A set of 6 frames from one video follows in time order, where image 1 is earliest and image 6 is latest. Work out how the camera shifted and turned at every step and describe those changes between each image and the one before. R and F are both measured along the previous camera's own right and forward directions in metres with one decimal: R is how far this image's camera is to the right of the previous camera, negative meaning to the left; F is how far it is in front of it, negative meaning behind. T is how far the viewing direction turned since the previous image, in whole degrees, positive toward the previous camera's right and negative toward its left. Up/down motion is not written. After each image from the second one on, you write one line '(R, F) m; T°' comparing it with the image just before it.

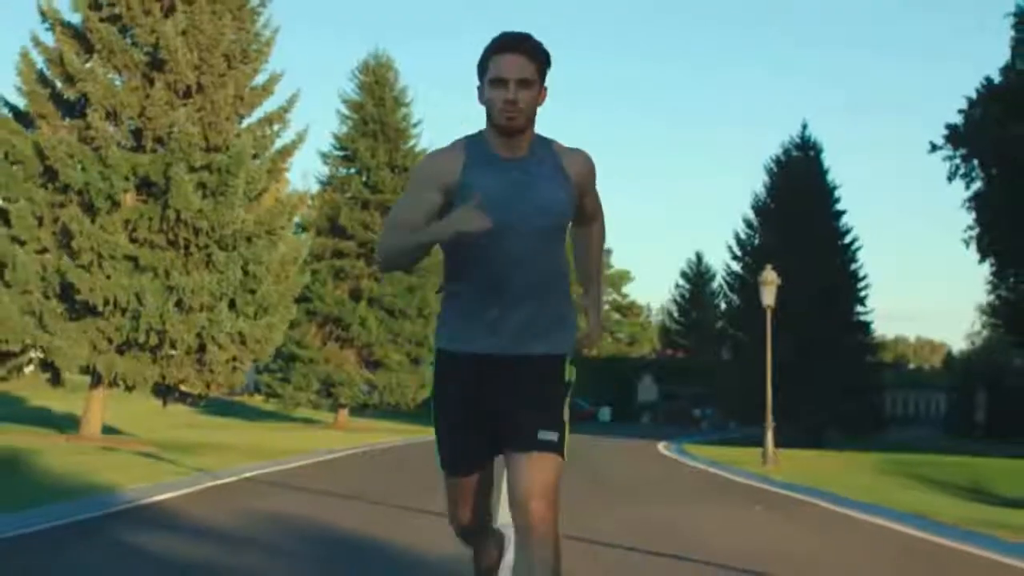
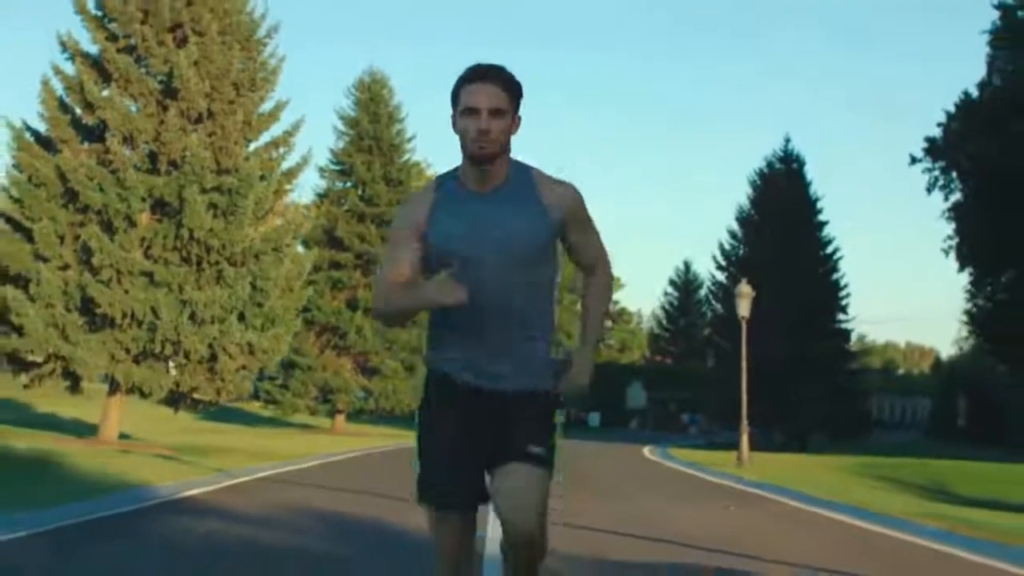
(0.0, -1.4) m; 0°
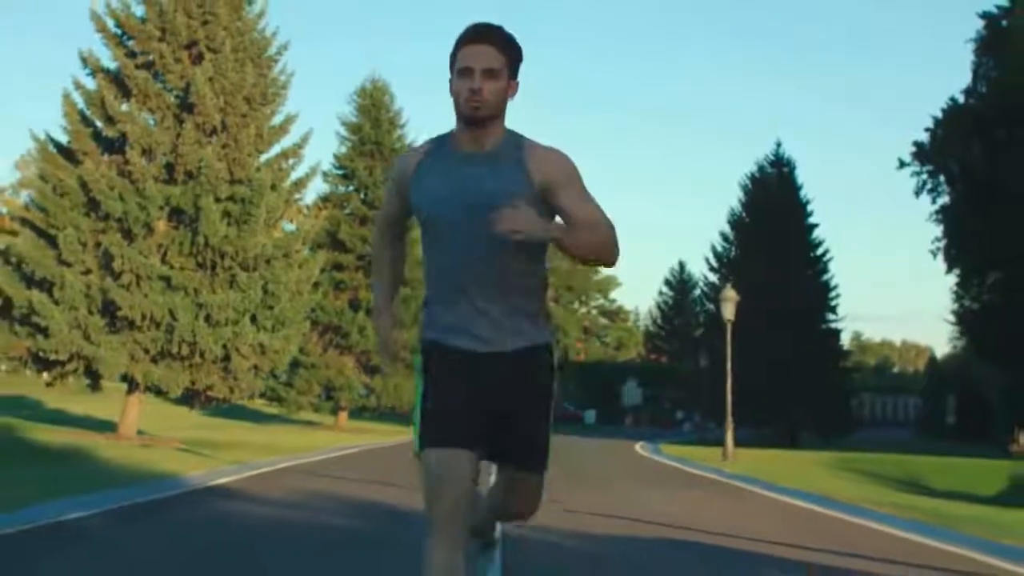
(0.0, -1.2) m; 0°
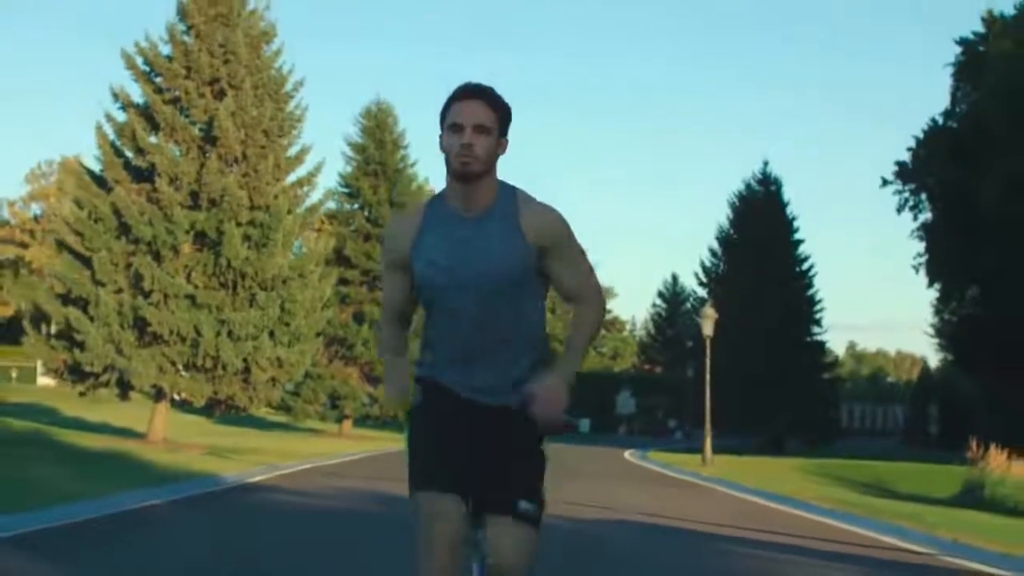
(0.0, -2.0) m; 0°
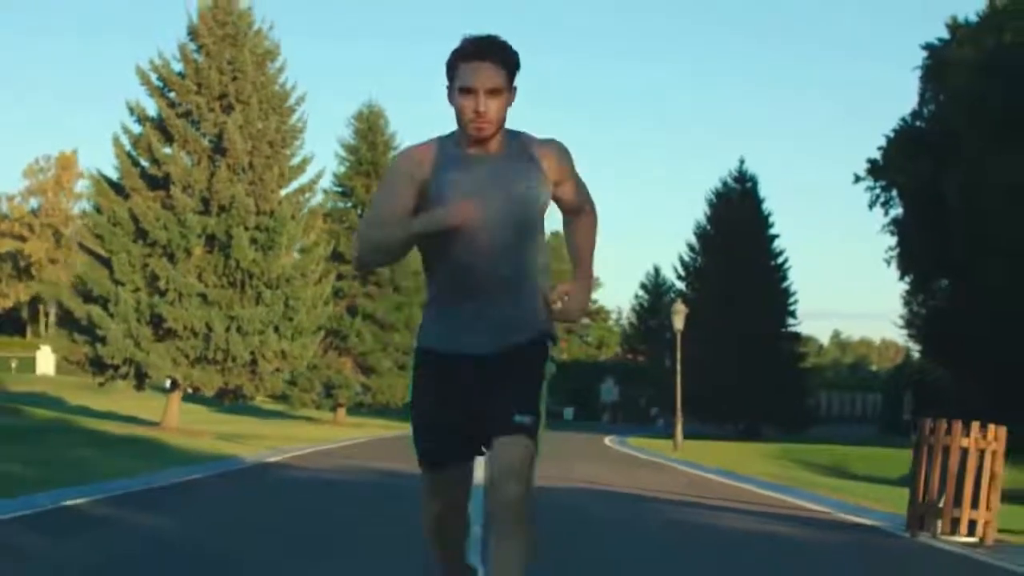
(0.0, -2.1) m; 0°
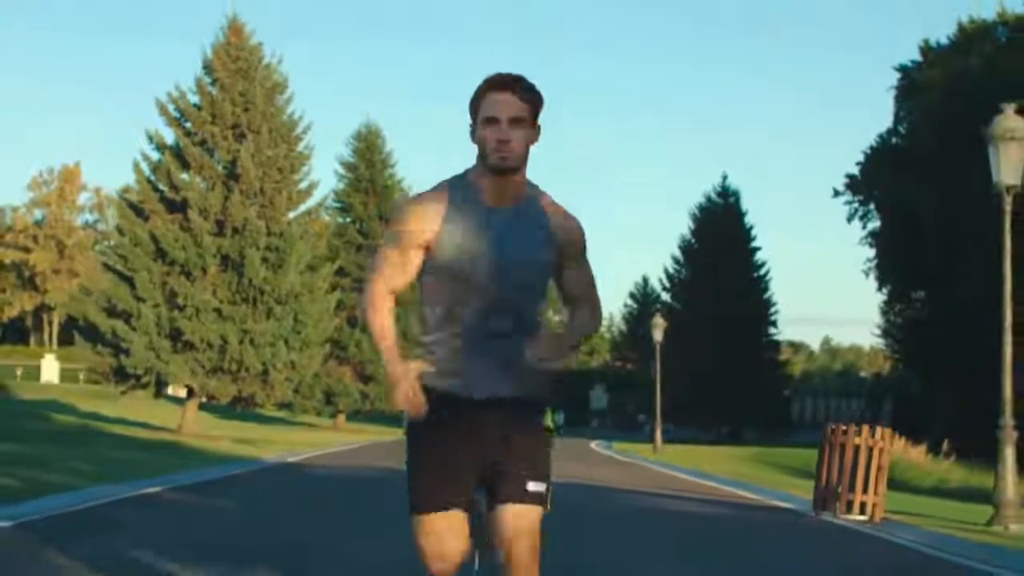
(0.0, -2.2) m; 0°
